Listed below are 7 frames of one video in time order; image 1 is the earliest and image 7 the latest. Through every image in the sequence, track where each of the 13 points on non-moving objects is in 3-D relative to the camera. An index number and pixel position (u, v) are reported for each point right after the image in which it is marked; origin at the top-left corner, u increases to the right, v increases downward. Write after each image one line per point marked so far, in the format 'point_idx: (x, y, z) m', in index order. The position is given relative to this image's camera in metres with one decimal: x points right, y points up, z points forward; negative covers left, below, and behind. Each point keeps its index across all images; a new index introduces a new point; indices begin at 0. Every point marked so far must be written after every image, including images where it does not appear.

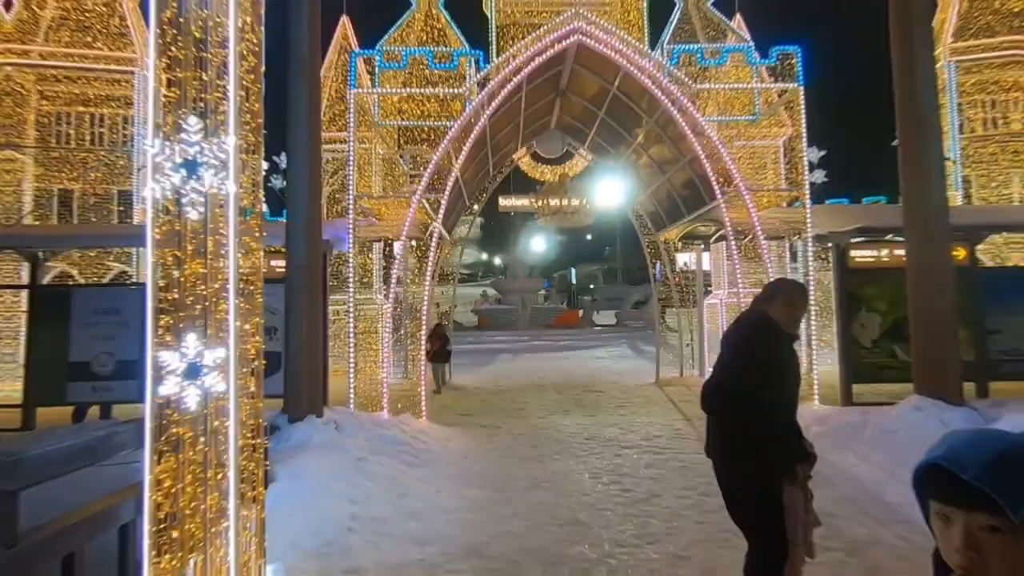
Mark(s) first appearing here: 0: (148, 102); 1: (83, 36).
0: (-2.1, +1.0, +3.2) m
1: (-10.7, +6.3, +13.7) m
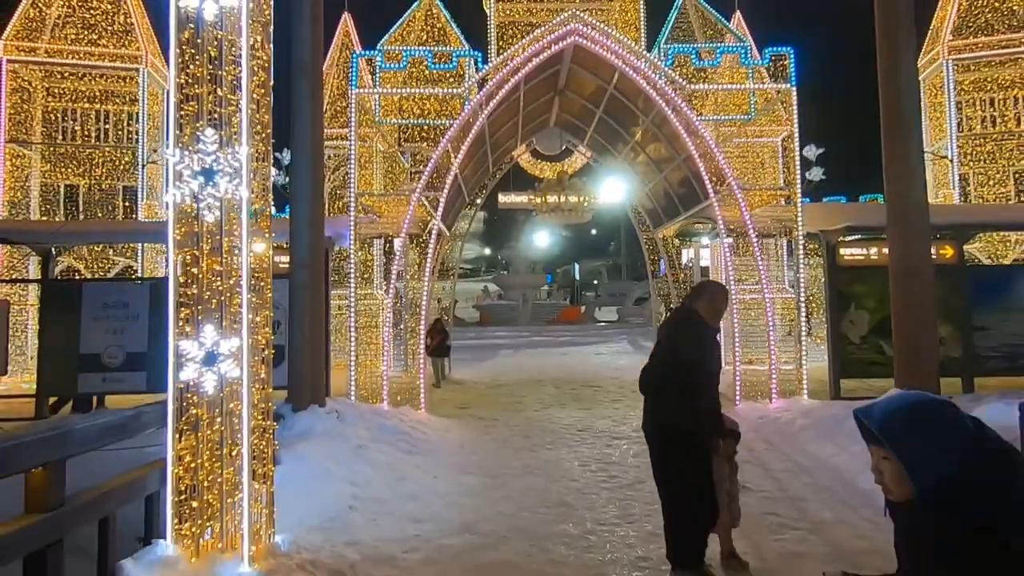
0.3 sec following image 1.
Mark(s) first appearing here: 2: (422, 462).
0: (-2.2, +1.0, +3.5) m
1: (-10.7, +6.5, +14.0) m
2: (-1.0, -2.0, +6.2) m
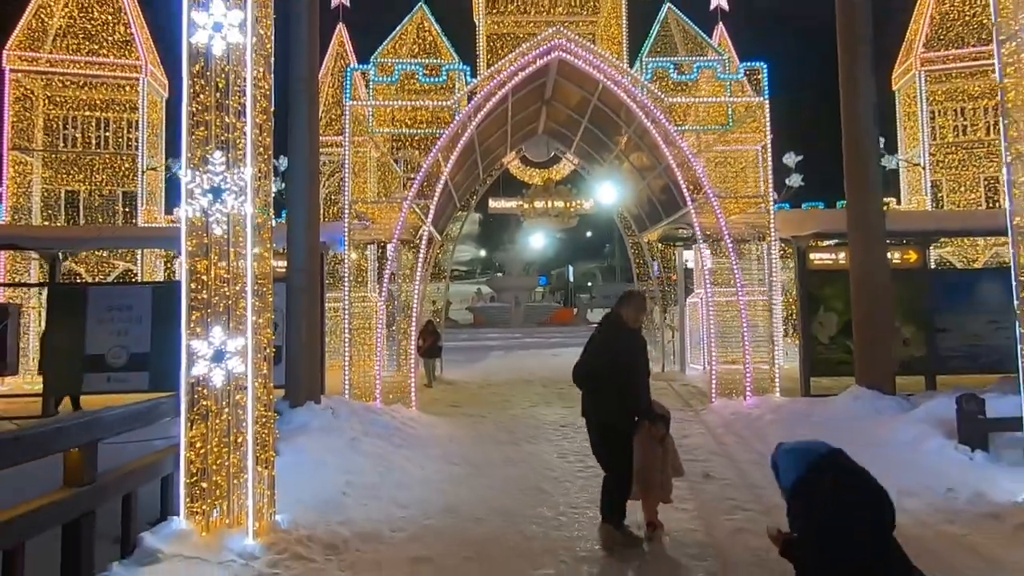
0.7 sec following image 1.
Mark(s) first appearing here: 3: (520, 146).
0: (-2.3, +1.0, +3.9) m
1: (-11.0, +6.4, +14.3) m
2: (-1.2, -2.0, +6.6) m
3: (+0.2, +3.8, +14.4) m
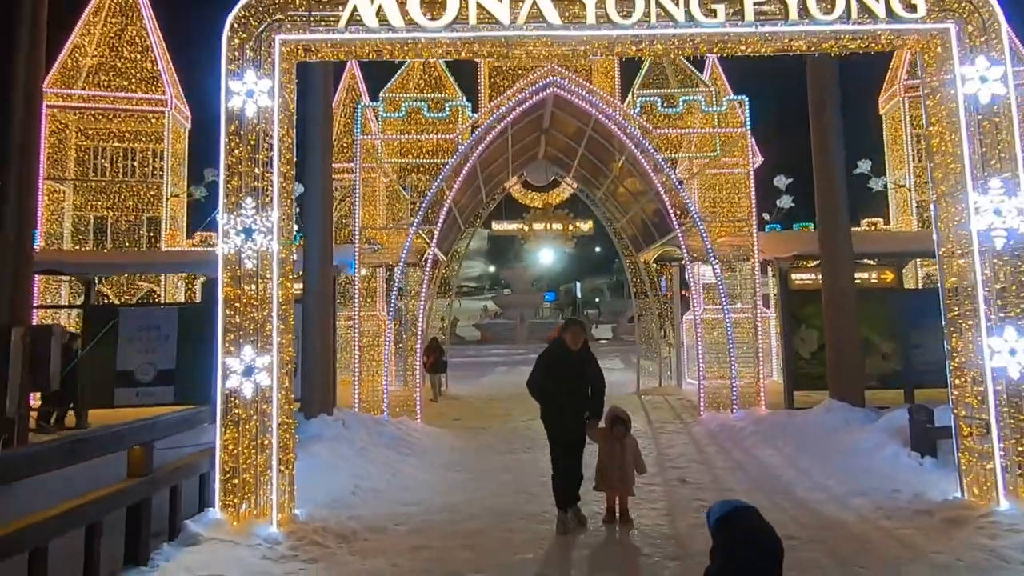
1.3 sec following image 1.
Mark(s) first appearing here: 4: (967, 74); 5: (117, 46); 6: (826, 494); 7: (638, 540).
0: (-2.5, +0.7, +4.6) m
1: (-11.0, +5.9, +15.4) m
2: (-1.3, -2.3, +7.2) m
3: (+0.2, +3.2, +15.1) m
4: (+4.0, +1.9, +4.8) m
5: (-11.0, +6.7, +15.2) m
6: (+3.2, -2.1, +5.7) m
7: (+1.1, -2.1, +4.6) m
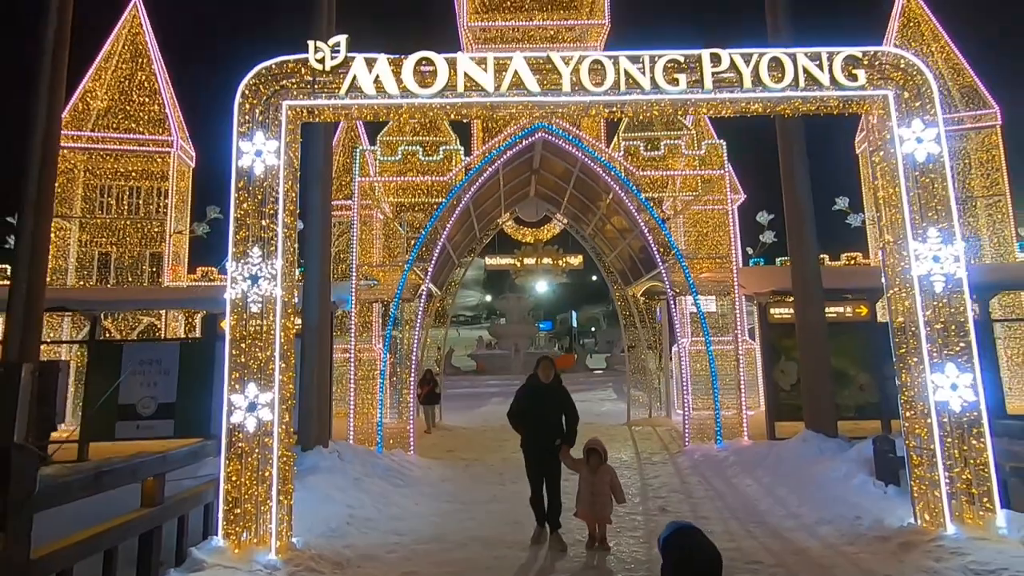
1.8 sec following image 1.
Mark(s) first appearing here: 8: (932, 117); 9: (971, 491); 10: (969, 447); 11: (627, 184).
0: (-2.6, +0.4, +5.1) m
1: (-11.2, +4.9, +16.0) m
2: (-1.4, -2.8, +7.5) m
3: (0.0, +2.3, +15.7) m
4: (+3.9, +1.5, +5.4) m
5: (-11.2, +5.8, +15.9) m
6: (+3.1, -2.6, +6.0) m
7: (+0.9, -2.5, +4.9) m
8: (+4.1, +1.7, +5.3) m
9: (+4.1, -1.8, +4.9) m
10: (+4.1, -1.4, +4.9) m
11: (+2.4, +2.1, +11.1) m
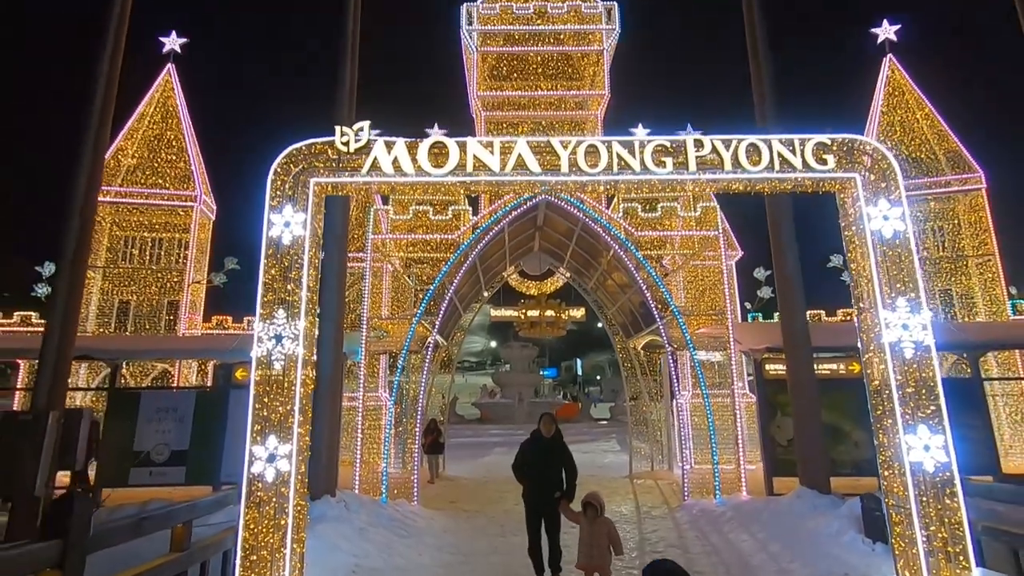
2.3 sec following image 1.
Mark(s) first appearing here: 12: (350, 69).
0: (-2.6, -0.2, +5.6) m
1: (-11.0, +3.4, +17.0) m
2: (-1.4, -3.6, +7.7) m
3: (+0.2, +0.8, +16.3) m
4: (+3.9, +0.8, +5.9) m
5: (-11.0, +4.3, +16.9) m
6: (+3.1, -3.3, +6.2) m
7: (+0.9, -3.1, +5.2) m
8: (+4.1, +1.0, +5.9) m
9: (+4.1, -2.5, +5.2) m
10: (+4.1, -2.1, +5.2) m
11: (+2.5, +0.9, +11.7) m
12: (-3.0, +4.1, +10.3) m
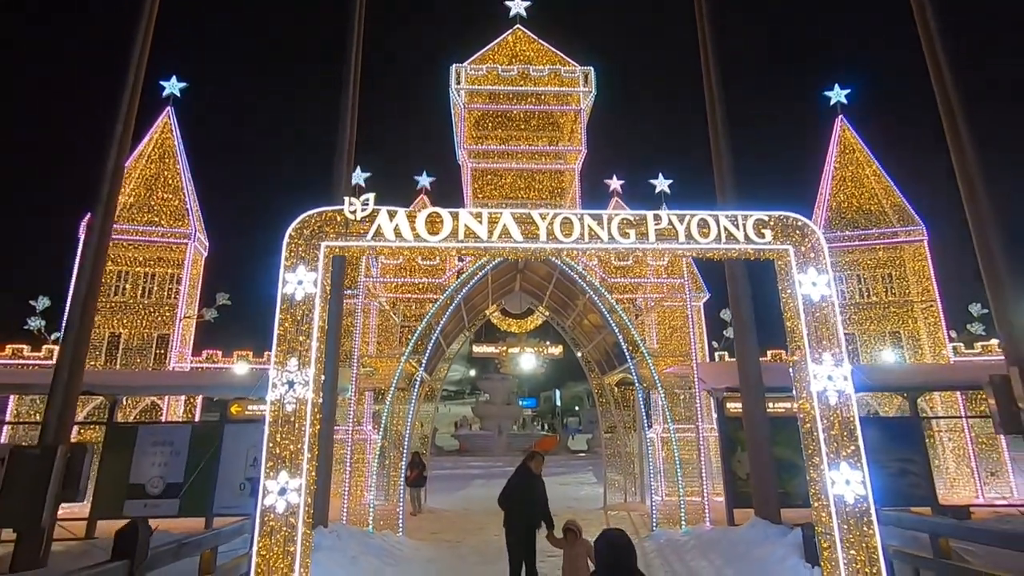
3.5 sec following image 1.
0: (-2.8, -0.8, +6.4) m
1: (-11.6, +2.4, +17.6) m
2: (-1.7, -4.3, +8.4) m
3: (-0.4, -0.4, +17.2) m
4: (+3.7, +0.1, +7.0) m
5: (-11.5, +3.3, +17.6) m
6: (+2.8, -4.0, +7.0) m
7: (+0.7, -3.7, +5.9) m
8: (+3.9, +0.3, +6.9) m
9: (+3.9, -3.1, +6.1) m
10: (+3.9, -2.7, +6.1) m
11: (+2.1, -0.1, +12.7) m
12: (-3.3, +3.3, +11.2) m
